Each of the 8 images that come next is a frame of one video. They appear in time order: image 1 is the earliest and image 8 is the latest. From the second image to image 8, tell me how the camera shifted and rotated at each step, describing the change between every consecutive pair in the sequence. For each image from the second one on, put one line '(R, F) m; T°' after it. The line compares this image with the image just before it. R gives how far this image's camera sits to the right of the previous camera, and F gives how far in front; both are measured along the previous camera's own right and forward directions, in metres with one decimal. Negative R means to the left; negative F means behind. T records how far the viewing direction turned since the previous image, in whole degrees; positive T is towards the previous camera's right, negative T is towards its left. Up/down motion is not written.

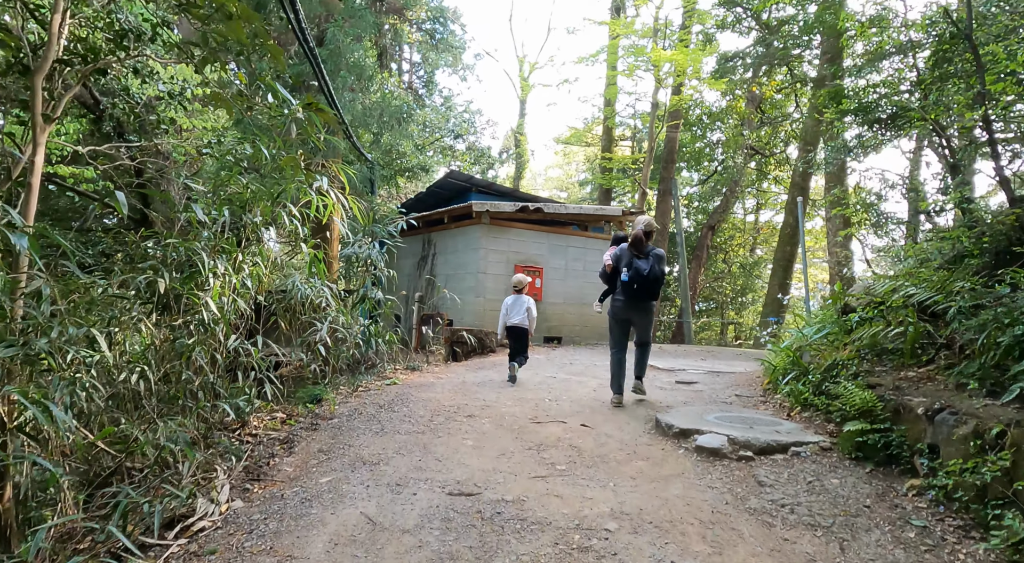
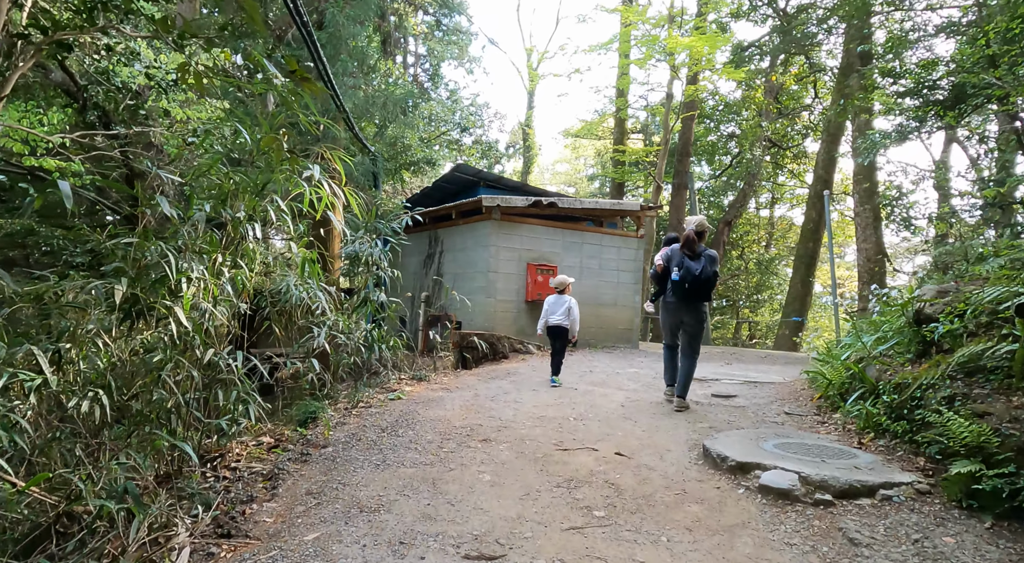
(-0.1, +0.7) m; 0°
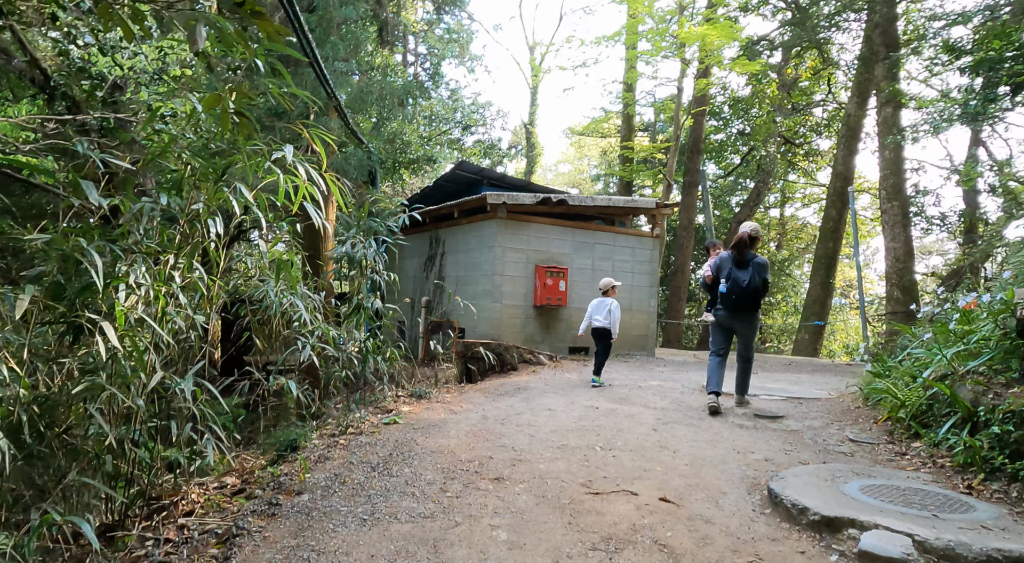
(-0.1, +0.8) m; 0°
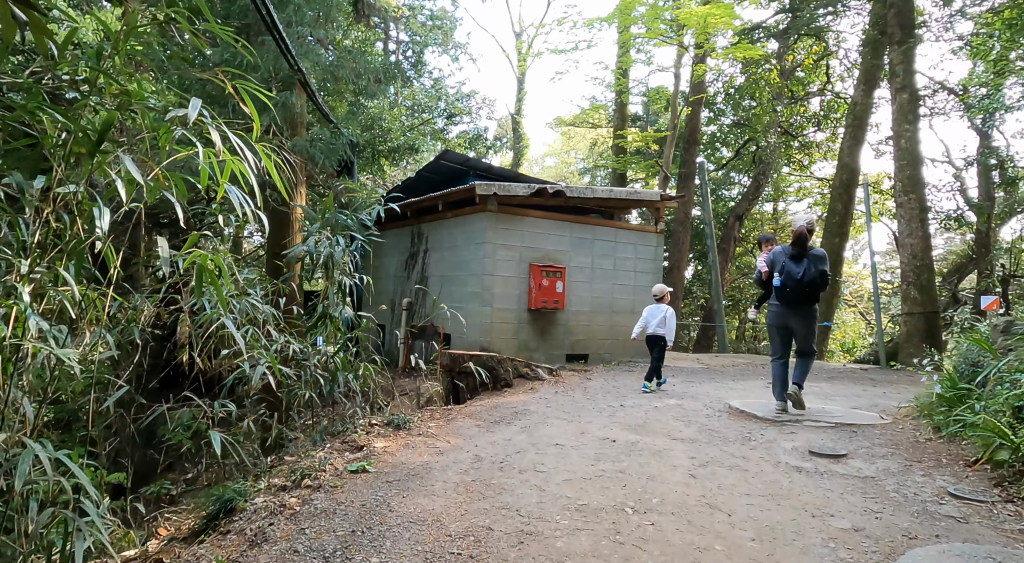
(-0.1, +1.1) m; +1°
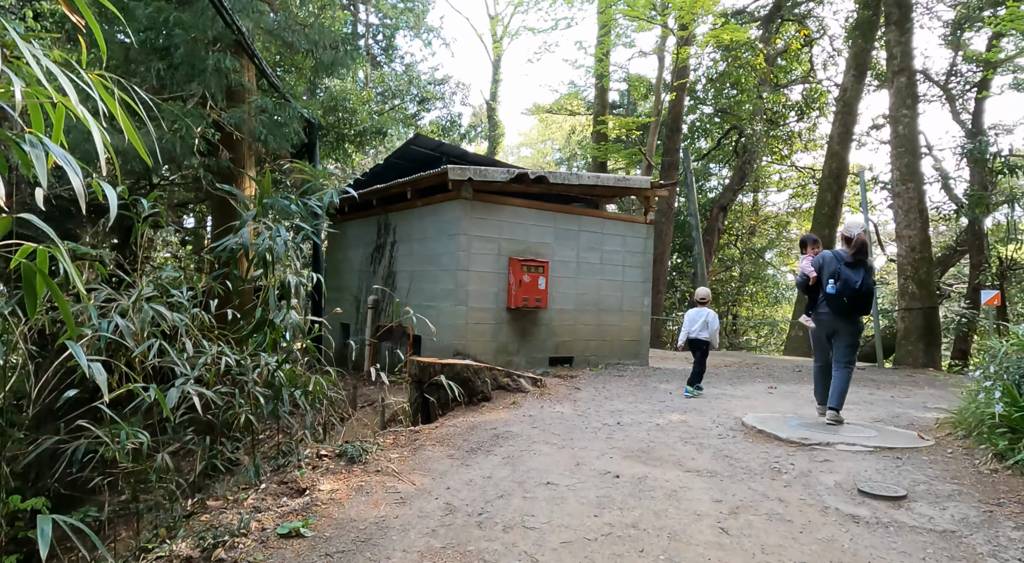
(0.0, +0.9) m; +2°
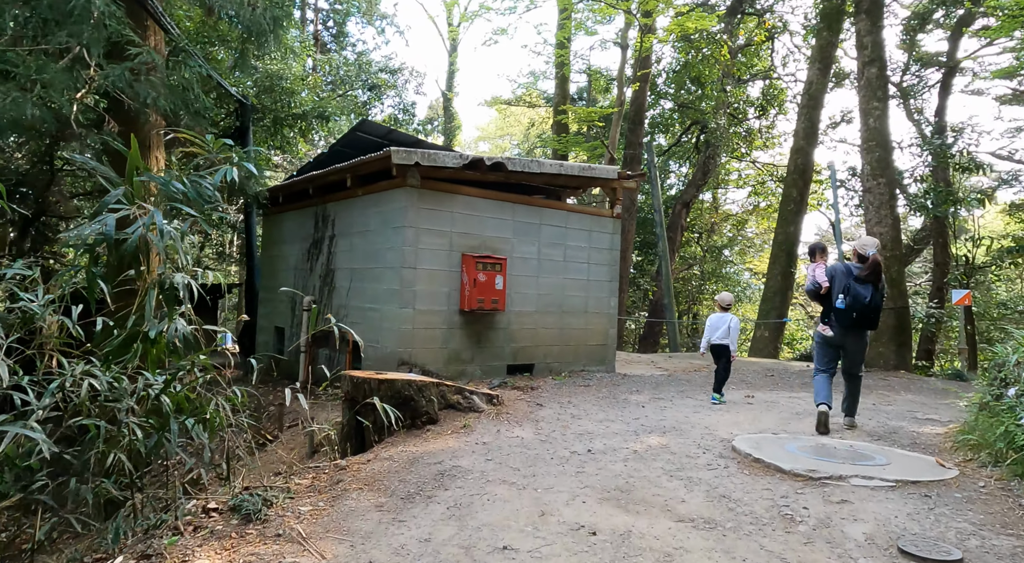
(+0.1, +0.9) m; +3°
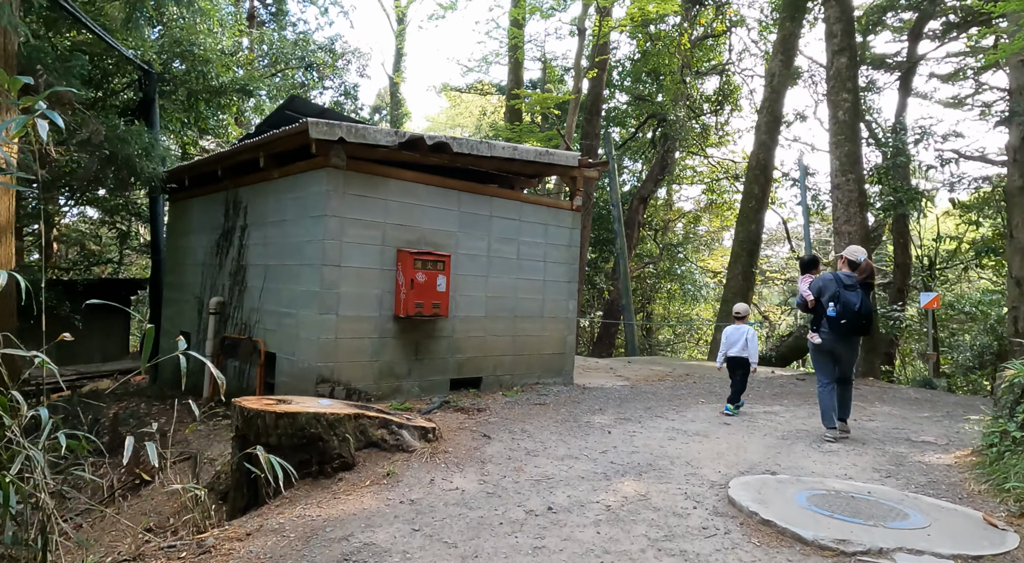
(+0.1, +1.1) m; +4°
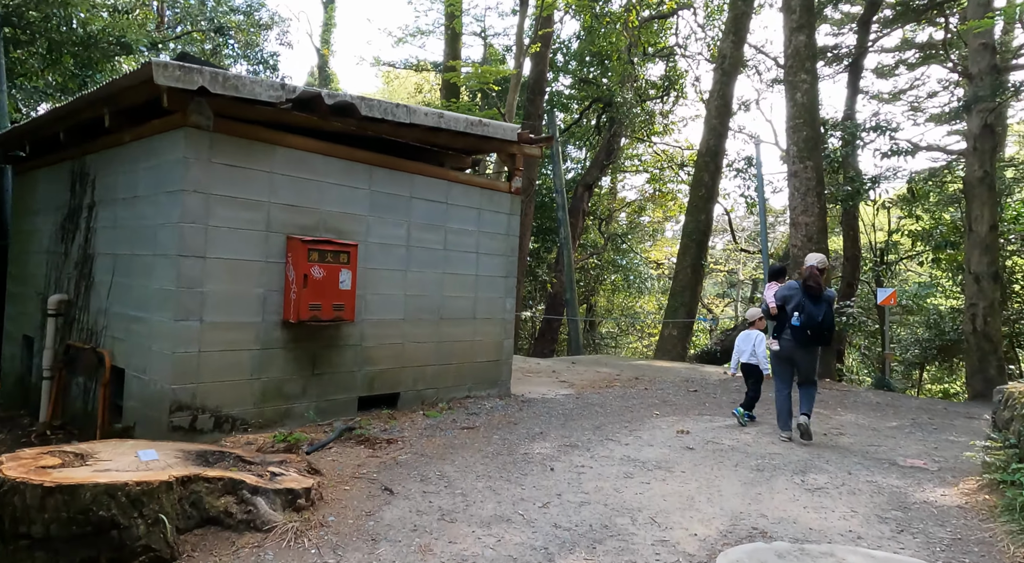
(+0.1, +1.2) m; +5°
